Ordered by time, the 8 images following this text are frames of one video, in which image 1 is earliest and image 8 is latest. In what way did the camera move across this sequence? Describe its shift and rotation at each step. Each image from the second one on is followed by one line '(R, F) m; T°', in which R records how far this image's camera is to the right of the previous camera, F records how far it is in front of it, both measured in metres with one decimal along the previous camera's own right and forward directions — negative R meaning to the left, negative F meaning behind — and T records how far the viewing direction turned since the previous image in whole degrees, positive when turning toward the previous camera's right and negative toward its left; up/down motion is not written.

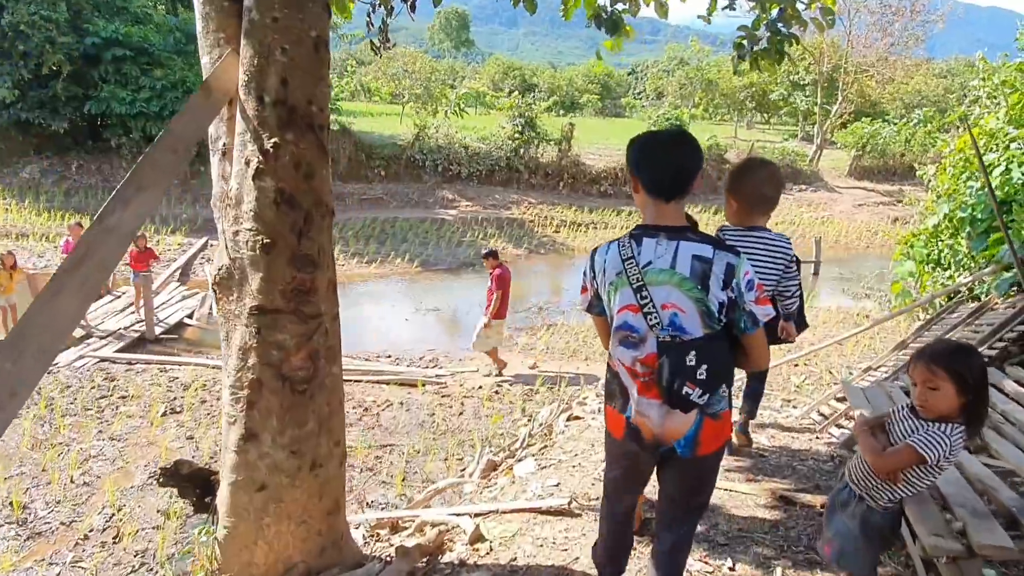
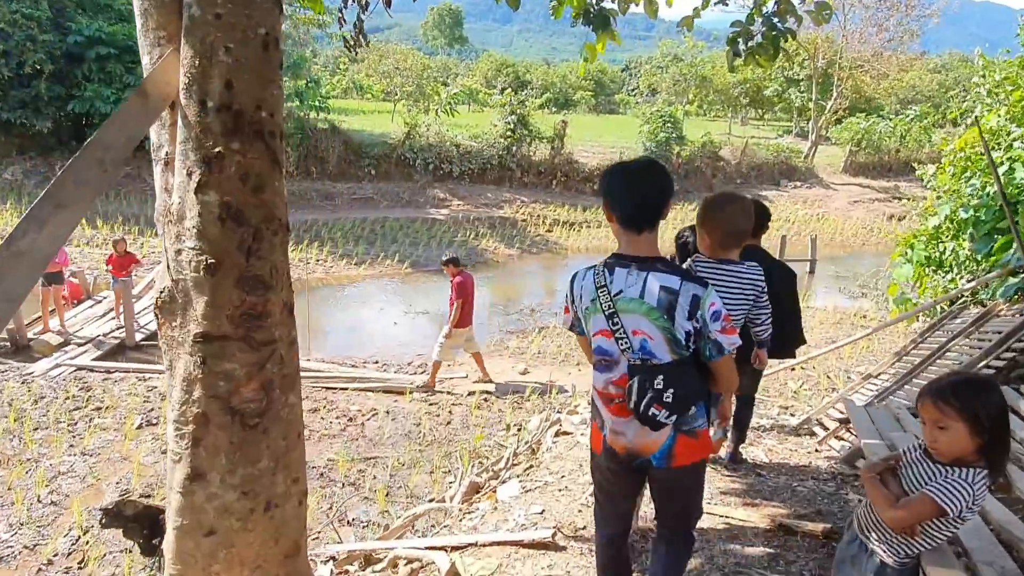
(+0.1, +0.2) m; 0°
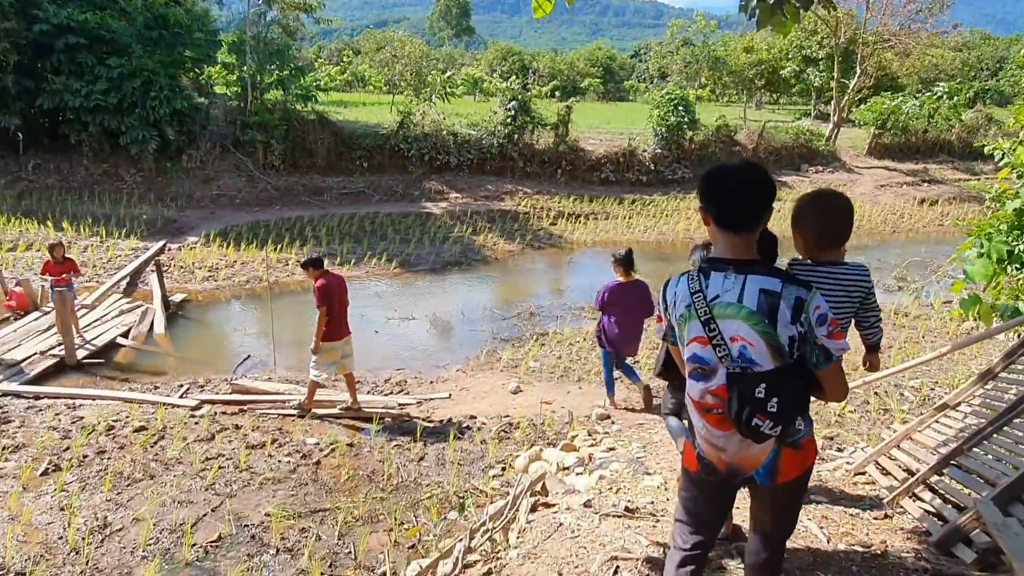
(+0.2, +1.1) m; -1°
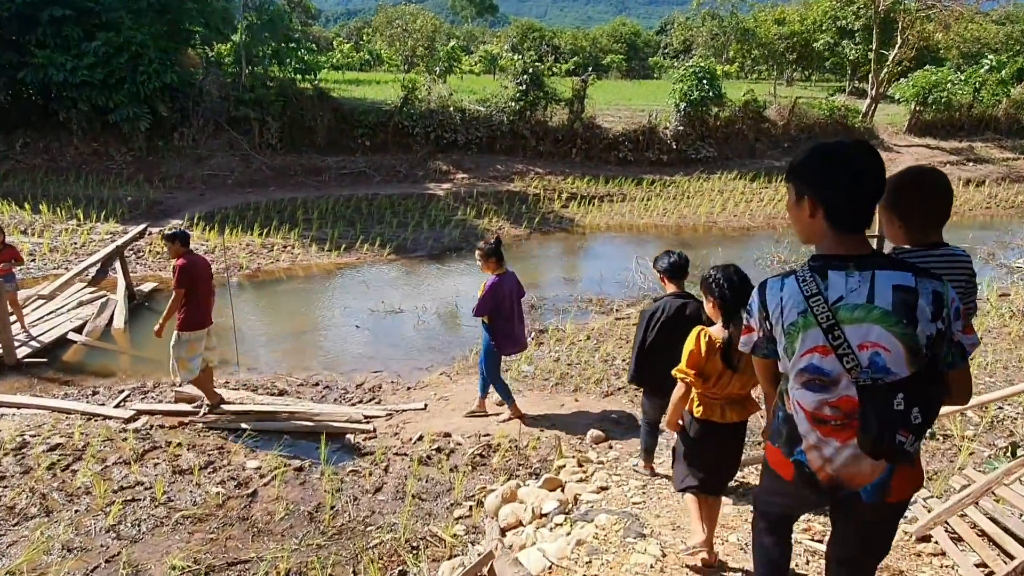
(+0.3, +1.0) m; -2°
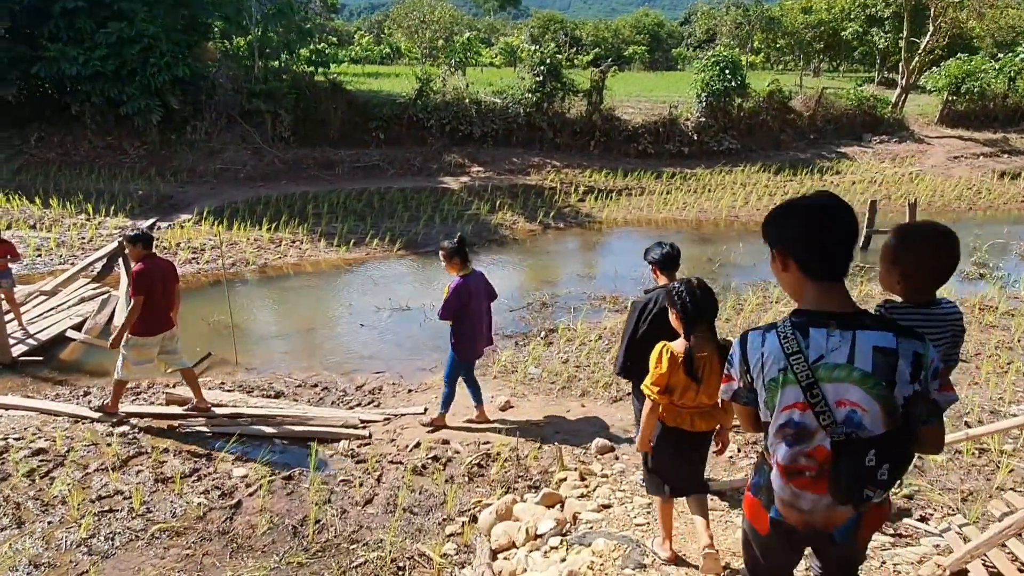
(+0.1, +0.3) m; -2°
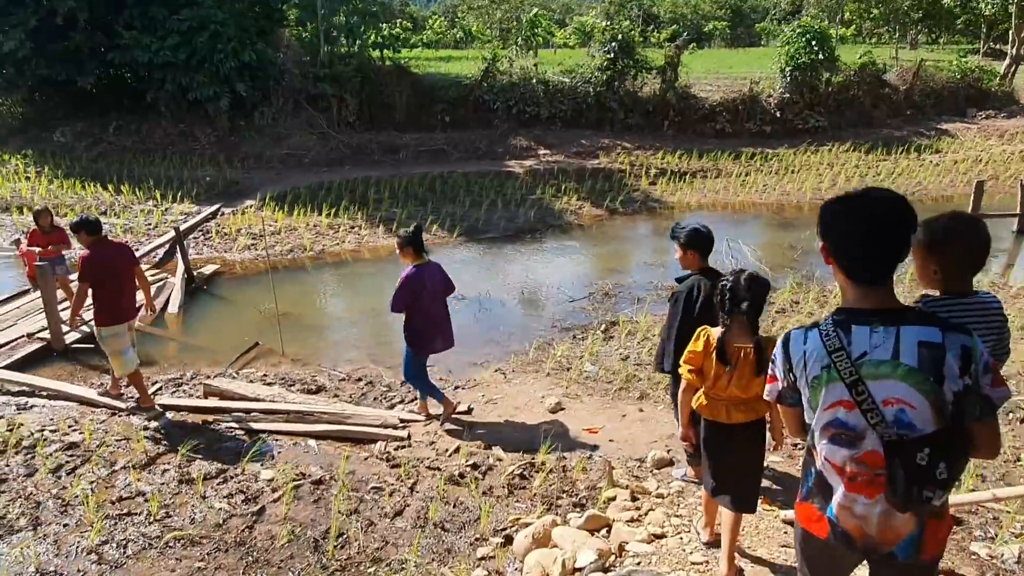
(+0.2, +0.5) m; -6°
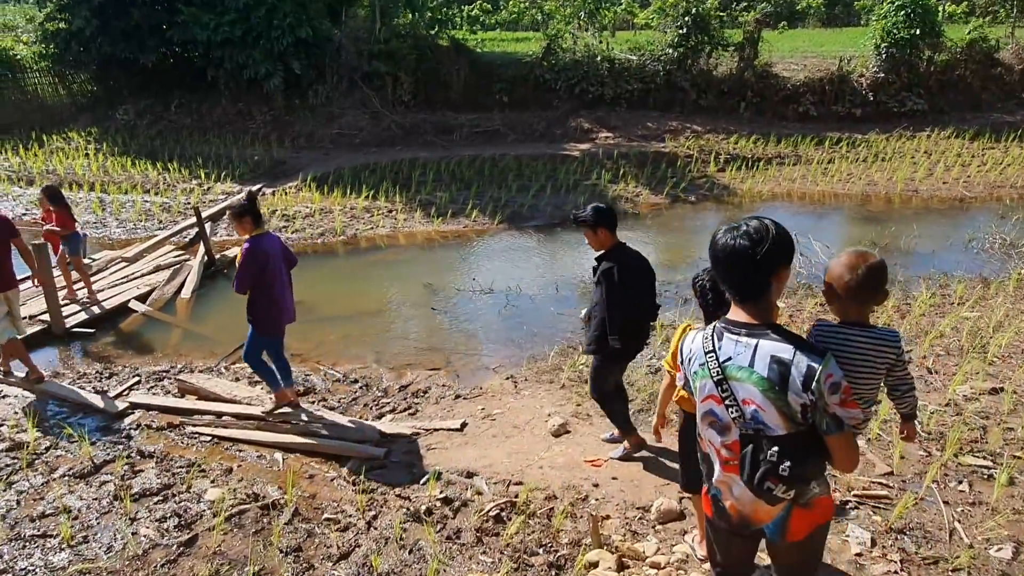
(+0.5, +0.8) m; -6°
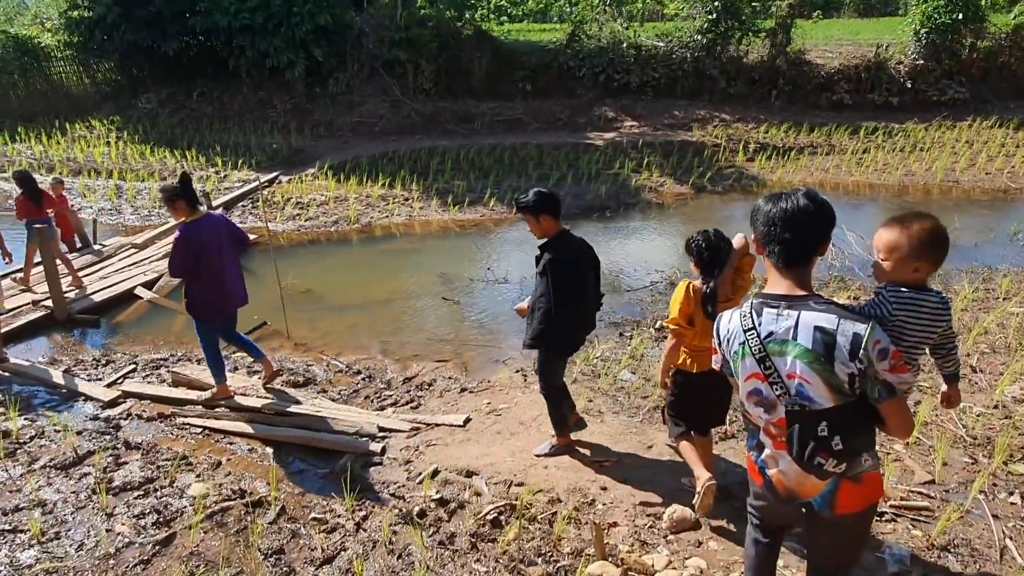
(+0.1, +0.3) m; -2°
